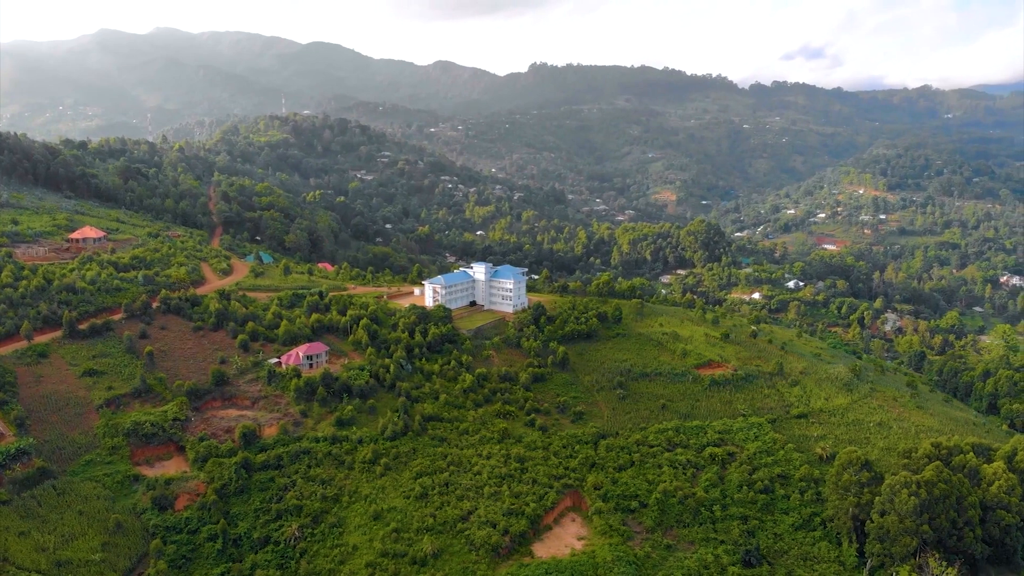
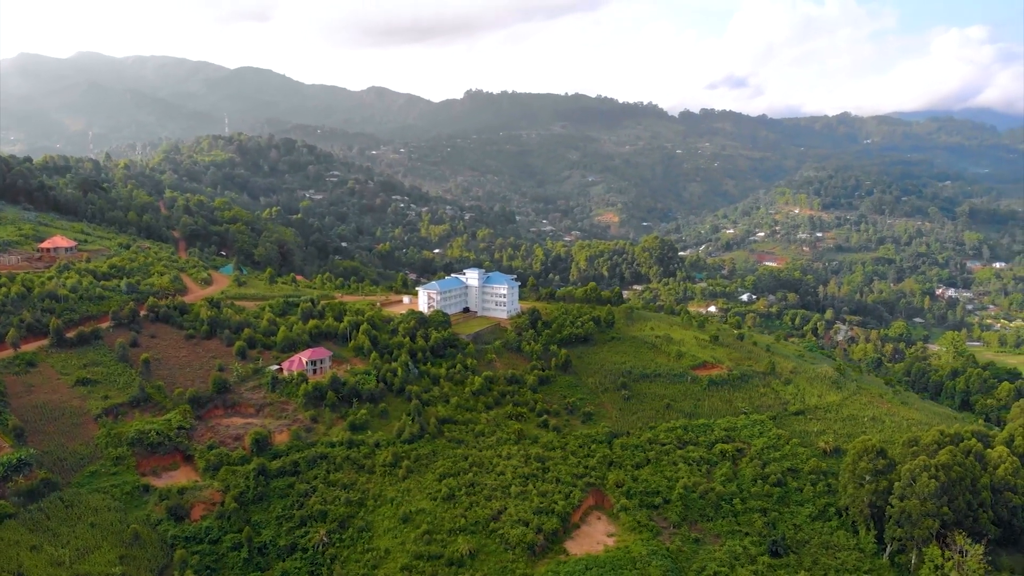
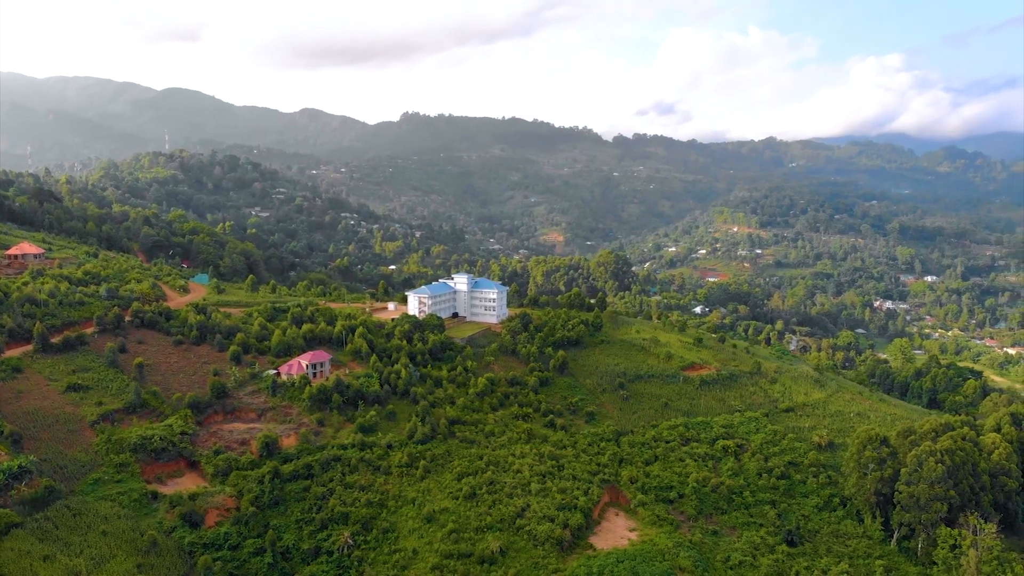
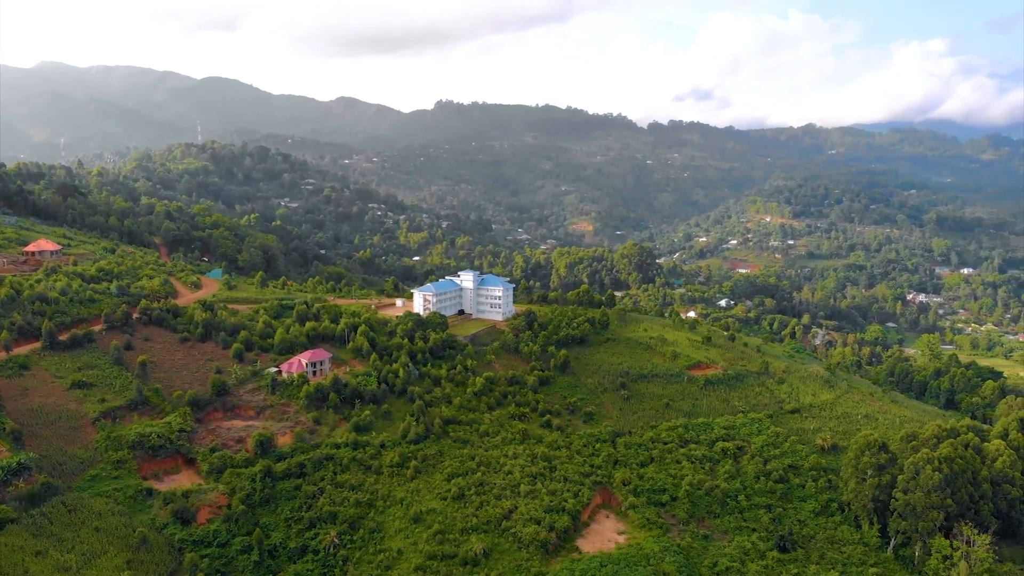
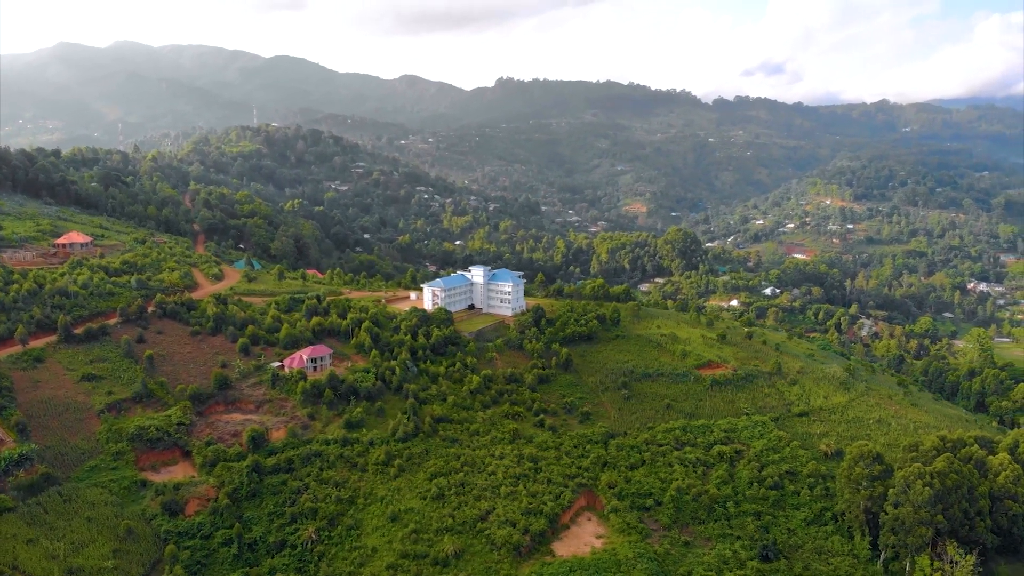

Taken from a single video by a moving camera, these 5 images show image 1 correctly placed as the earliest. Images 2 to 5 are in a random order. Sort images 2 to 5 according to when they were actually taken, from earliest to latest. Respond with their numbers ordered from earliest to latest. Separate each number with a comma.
5, 2, 4, 3
